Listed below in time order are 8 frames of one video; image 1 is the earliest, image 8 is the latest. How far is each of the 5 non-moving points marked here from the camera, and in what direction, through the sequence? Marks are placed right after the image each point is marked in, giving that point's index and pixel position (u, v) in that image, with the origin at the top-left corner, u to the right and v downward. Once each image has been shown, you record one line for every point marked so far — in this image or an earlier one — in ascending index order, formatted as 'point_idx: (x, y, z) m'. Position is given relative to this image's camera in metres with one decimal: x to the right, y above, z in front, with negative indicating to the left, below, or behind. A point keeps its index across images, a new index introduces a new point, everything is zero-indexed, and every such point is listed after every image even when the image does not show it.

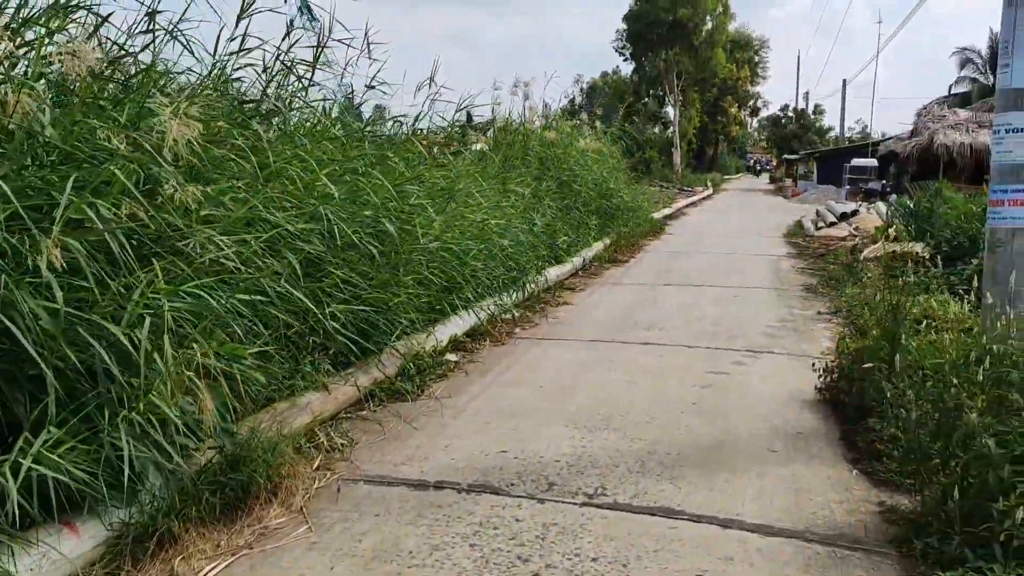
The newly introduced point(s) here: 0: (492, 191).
0: (-0.2, +0.6, +5.9) m
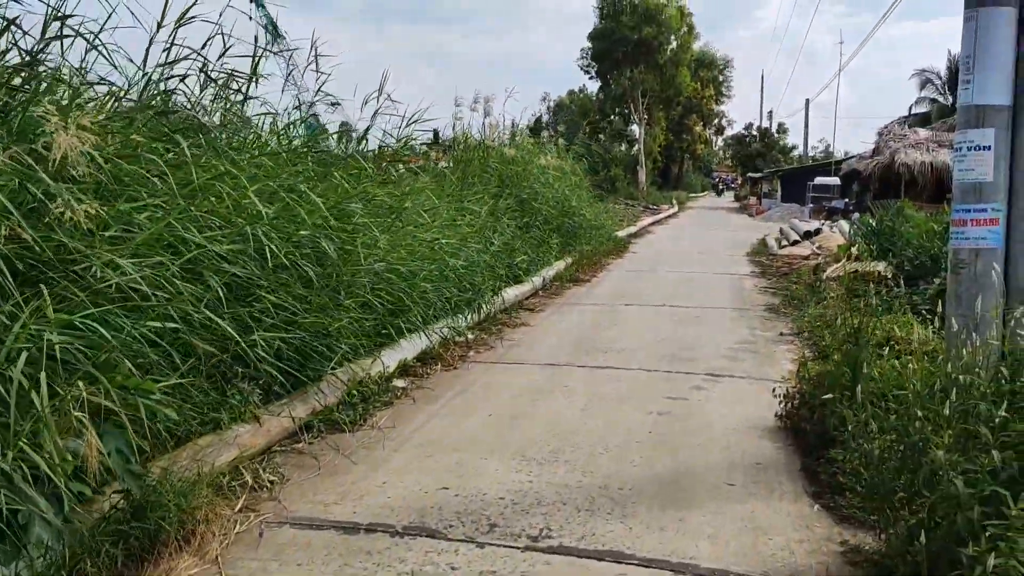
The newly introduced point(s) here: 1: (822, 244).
0: (-0.5, +0.5, +5.8) m
1: (+3.7, +0.5, +10.9) m
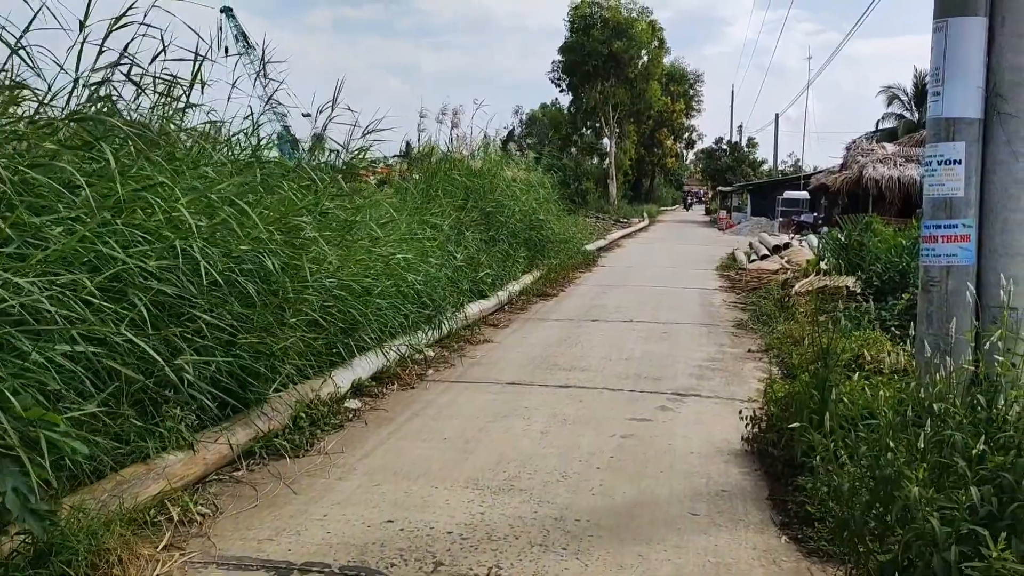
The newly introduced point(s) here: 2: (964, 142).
0: (-0.7, +0.4, +5.6) m
1: (+3.4, +0.4, +10.8) m
2: (+1.6, +0.5, +3.3) m
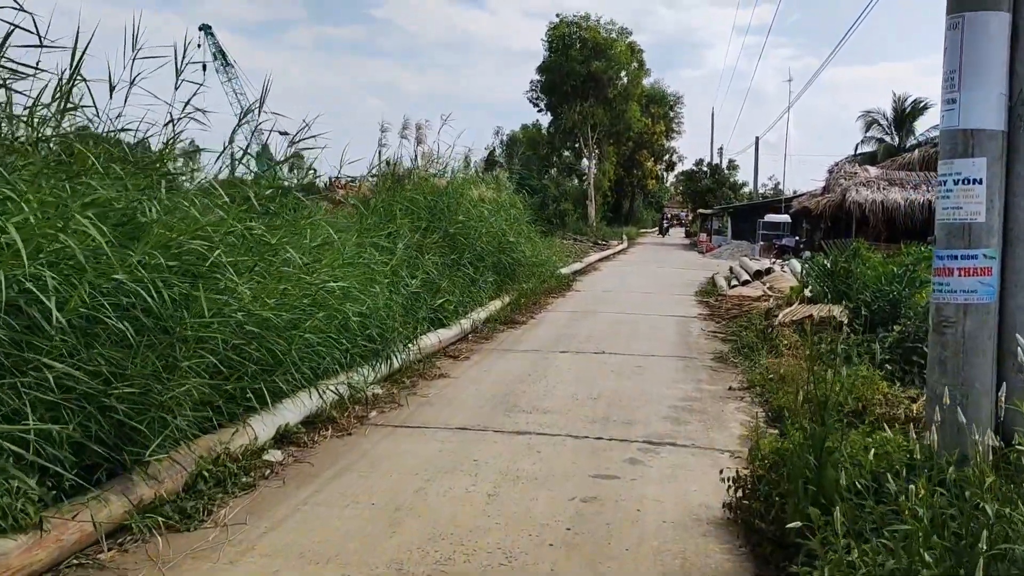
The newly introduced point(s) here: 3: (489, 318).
0: (-0.9, +0.2, +5.0) m
1: (+3.0, 0.0, +10.3) m
2: (+1.4, +0.4, +2.8) m
3: (-0.2, -0.3, +7.9) m
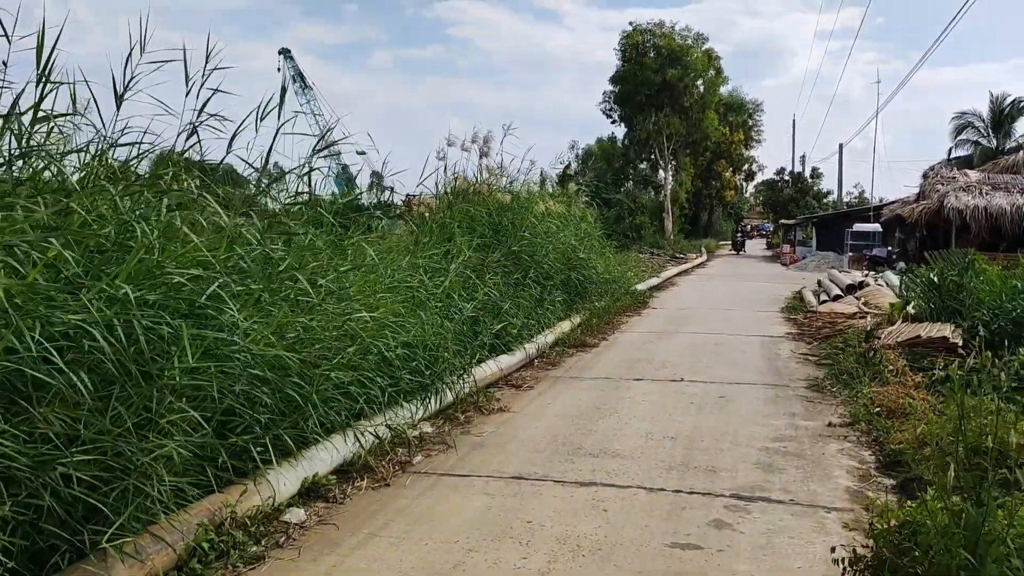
0: (-0.6, +0.1, +4.5) m
1: (+3.8, -0.1, +9.5) m
2: (+1.6, +0.3, +2.1) m
3: (+0.4, -0.4, +7.3) m
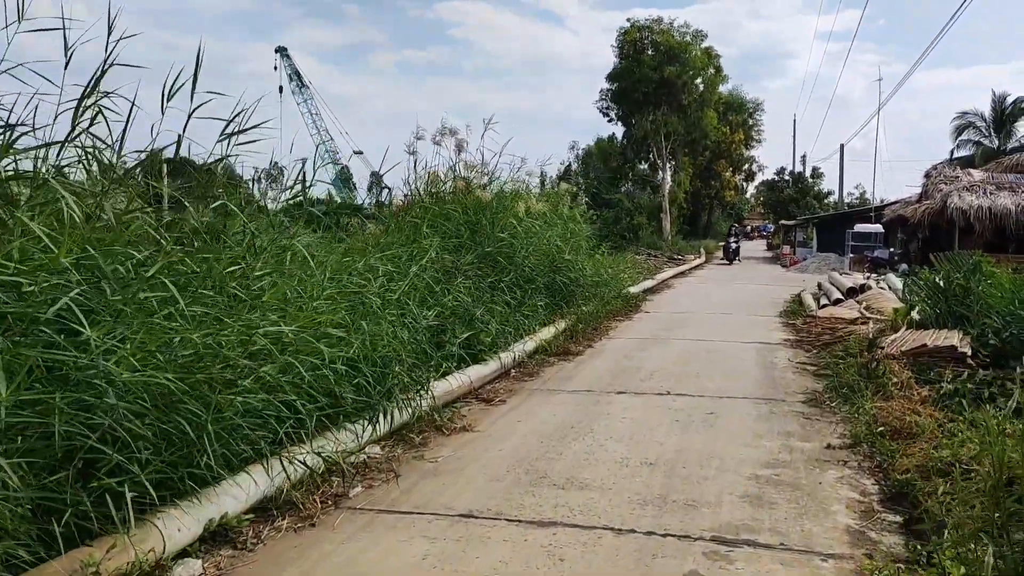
0: (-0.8, +0.1, +4.0) m
1: (+3.6, -0.2, +9.0) m
2: (+1.4, +0.3, +1.6) m
3: (+0.2, -0.5, +6.8) m
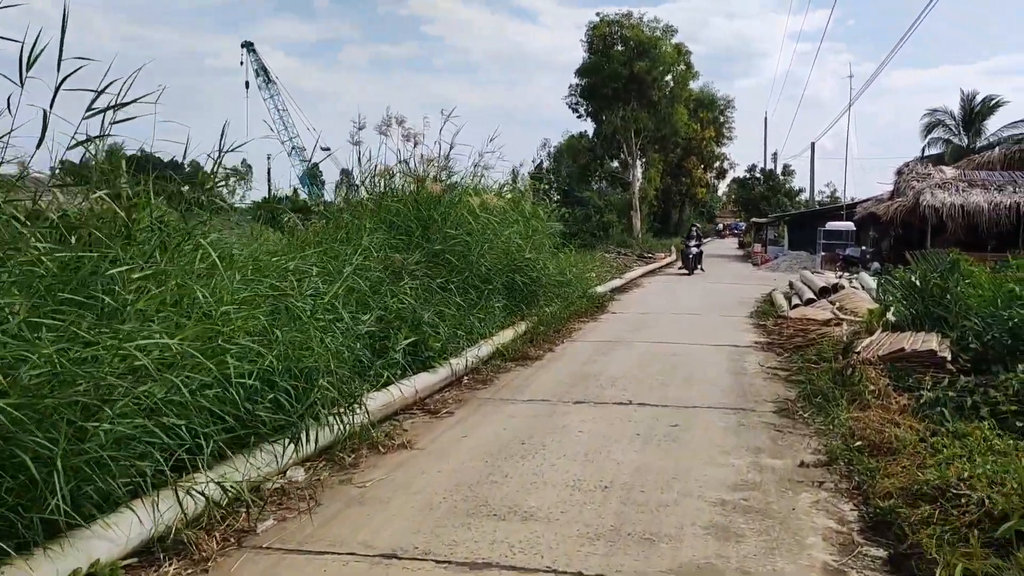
0: (-1.0, +0.1, +3.6) m
1: (+3.2, -0.2, +8.6) m
2: (+1.2, +0.3, +1.2) m
3: (-0.1, -0.5, +6.4) m
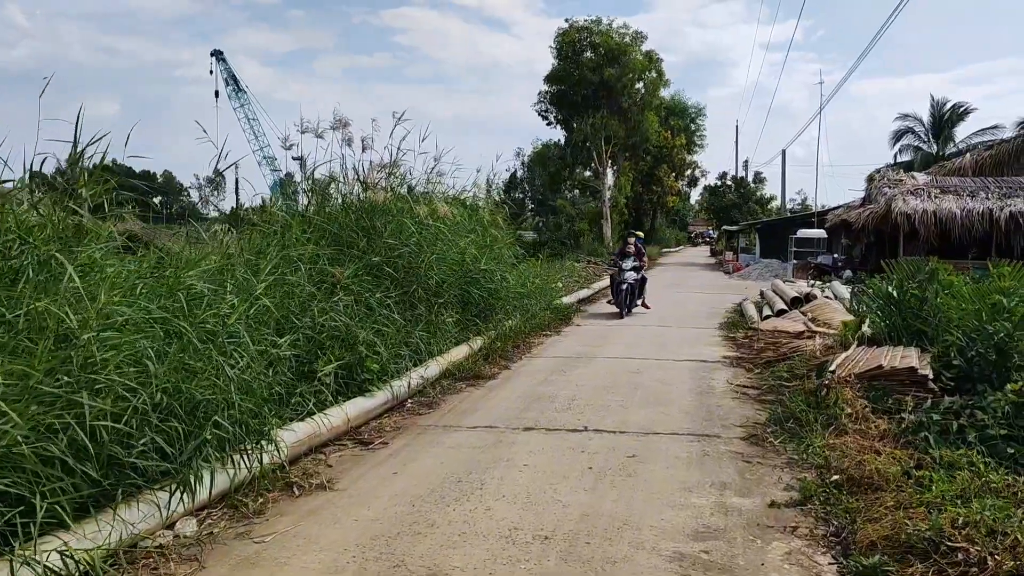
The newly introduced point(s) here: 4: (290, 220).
0: (-1.3, 0.0, +3.0) m
1: (+2.8, -0.3, +8.2) m
2: (+1.0, +0.3, +0.7) m
3: (-0.5, -0.6, +5.9) m
4: (-1.5, +0.4, +5.9) m
